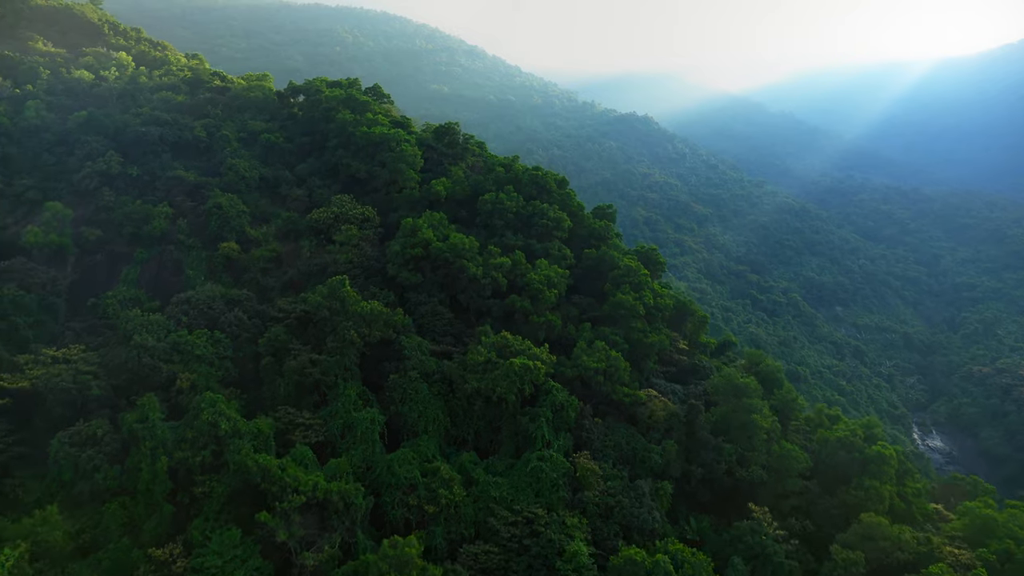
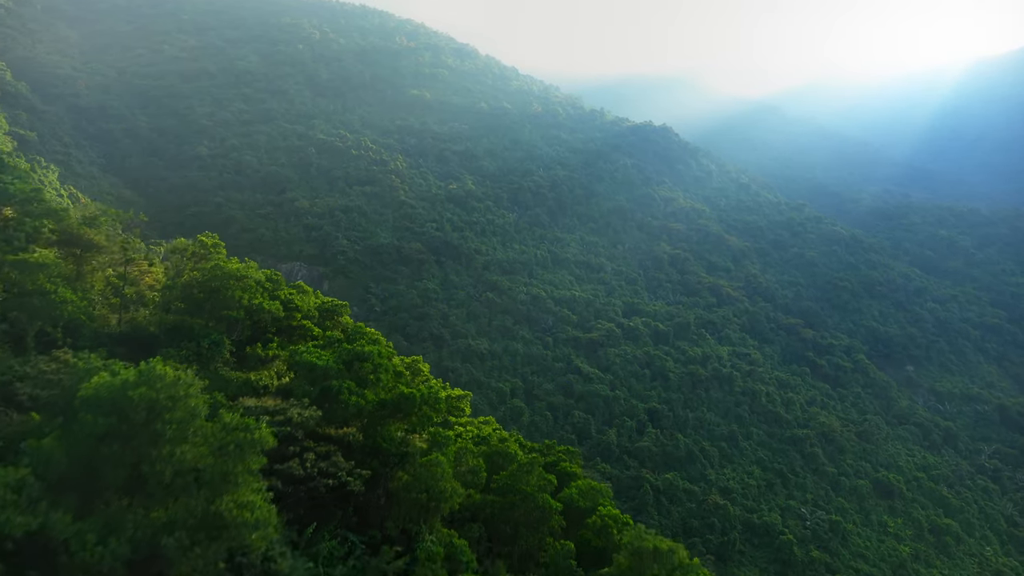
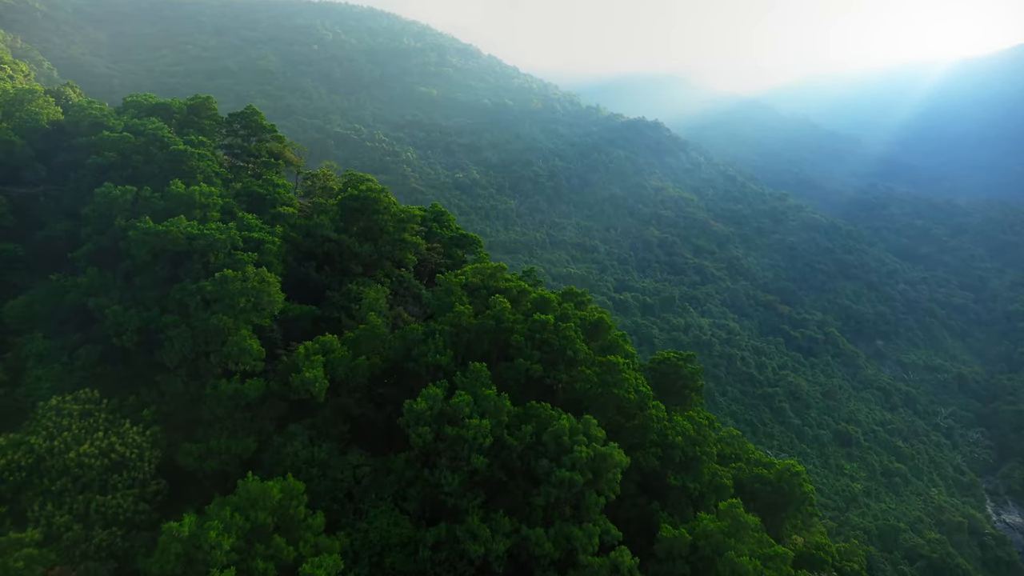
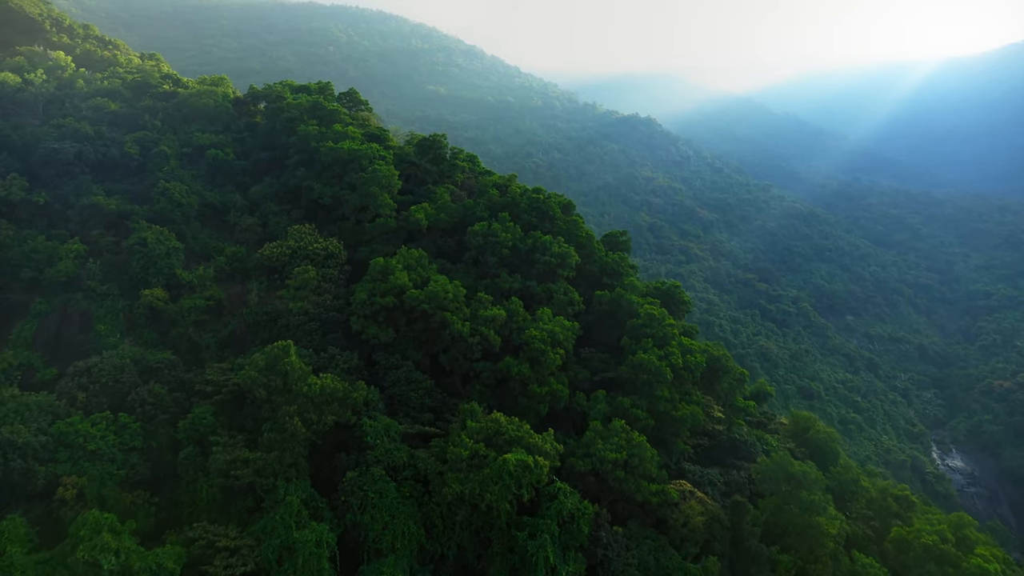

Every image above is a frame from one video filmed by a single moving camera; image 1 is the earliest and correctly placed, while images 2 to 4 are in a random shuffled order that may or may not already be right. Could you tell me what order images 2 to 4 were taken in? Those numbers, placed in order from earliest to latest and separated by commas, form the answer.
4, 3, 2
